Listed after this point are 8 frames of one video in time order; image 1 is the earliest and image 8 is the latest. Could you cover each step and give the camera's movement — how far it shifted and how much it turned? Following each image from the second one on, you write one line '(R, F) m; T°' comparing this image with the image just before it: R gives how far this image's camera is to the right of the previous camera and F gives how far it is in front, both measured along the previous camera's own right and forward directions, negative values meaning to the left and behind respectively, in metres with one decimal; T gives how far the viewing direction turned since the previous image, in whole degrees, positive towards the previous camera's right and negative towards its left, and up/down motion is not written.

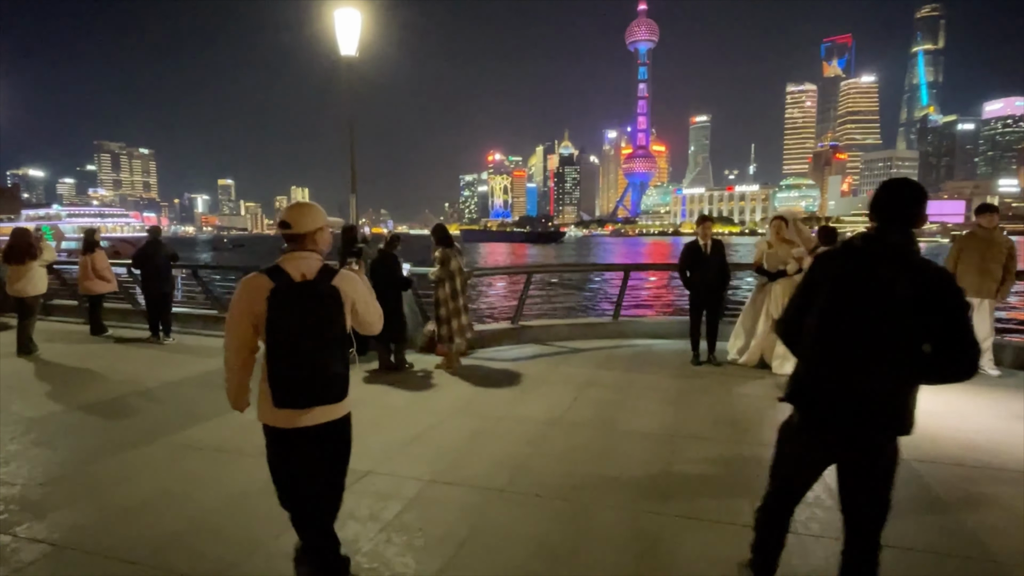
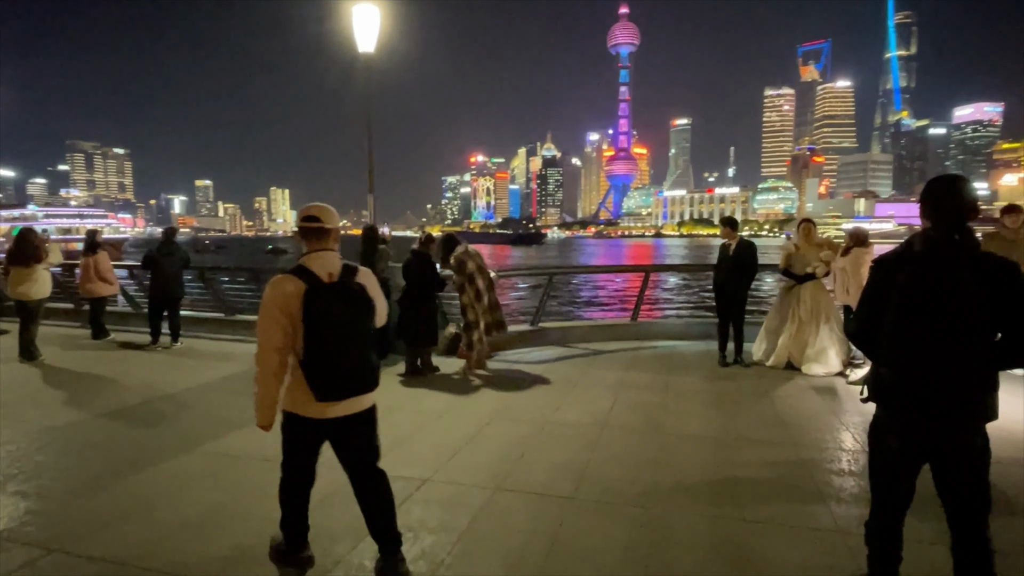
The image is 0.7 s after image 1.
(-0.6, +0.1) m; +2°
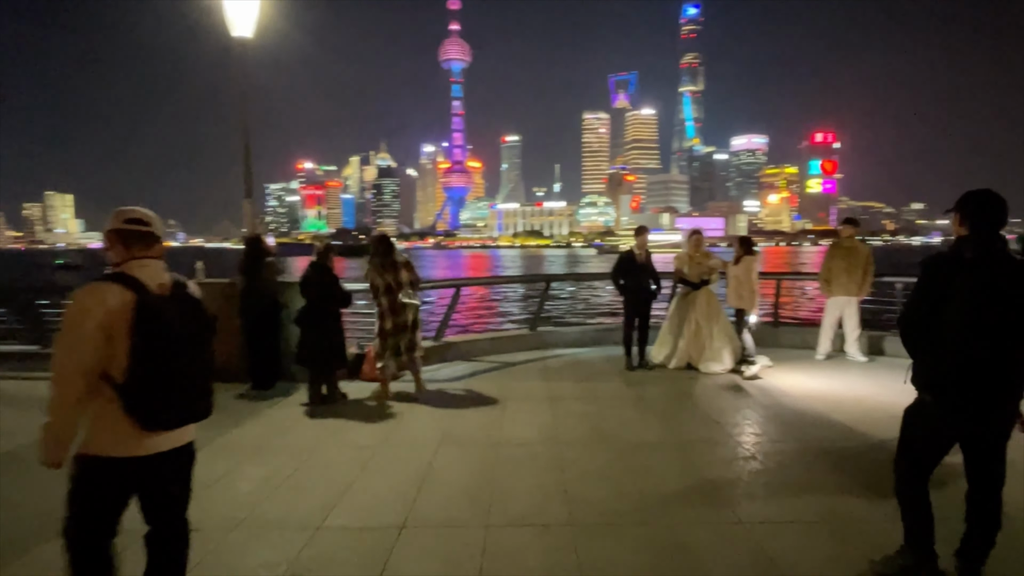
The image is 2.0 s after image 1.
(-0.9, +0.5) m; +16°
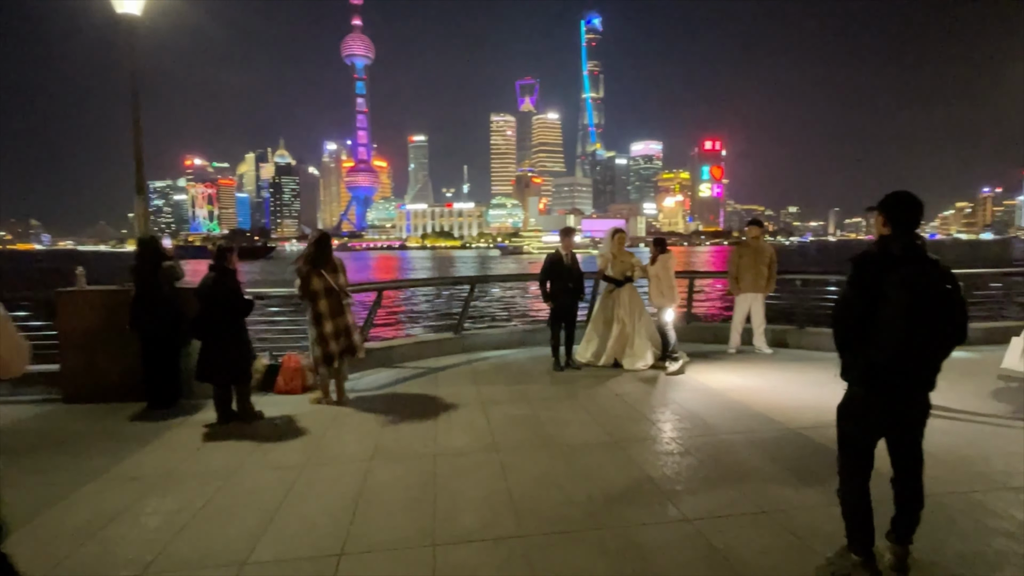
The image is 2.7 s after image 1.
(-0.2, +0.2) m; +9°
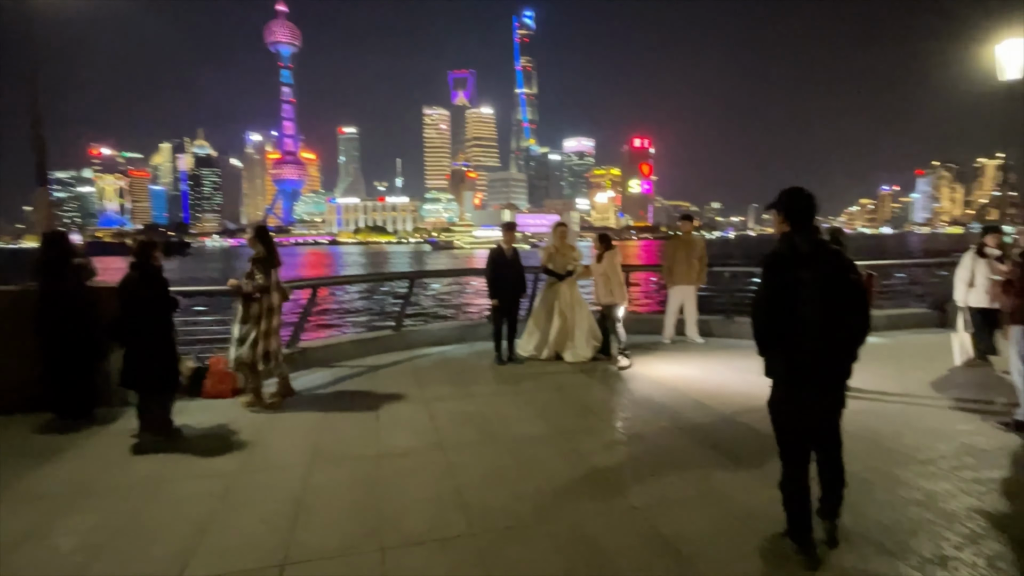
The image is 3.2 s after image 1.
(-0.1, 0.0) m; +7°
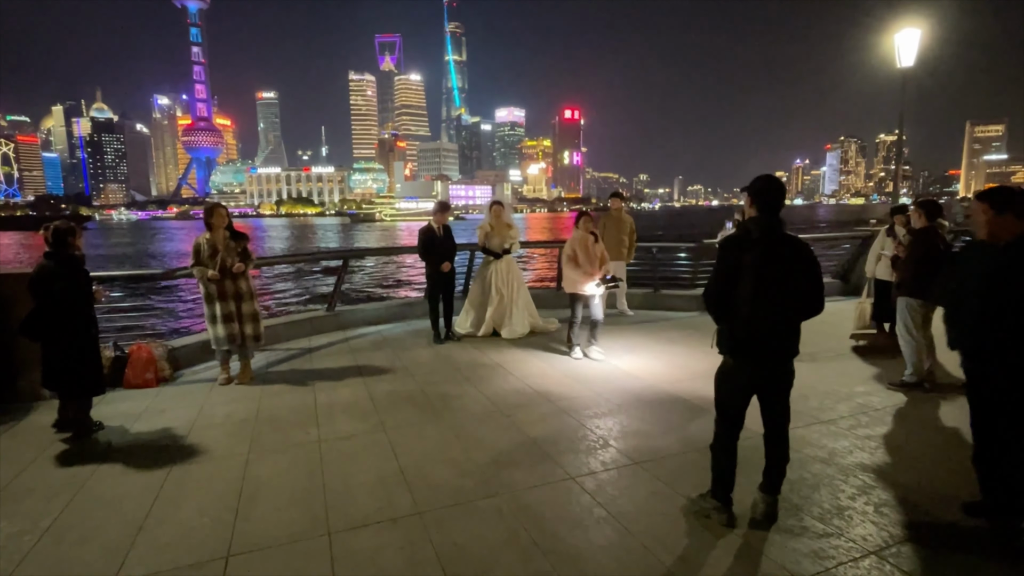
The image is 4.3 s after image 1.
(0.0, -0.1) m; +7°
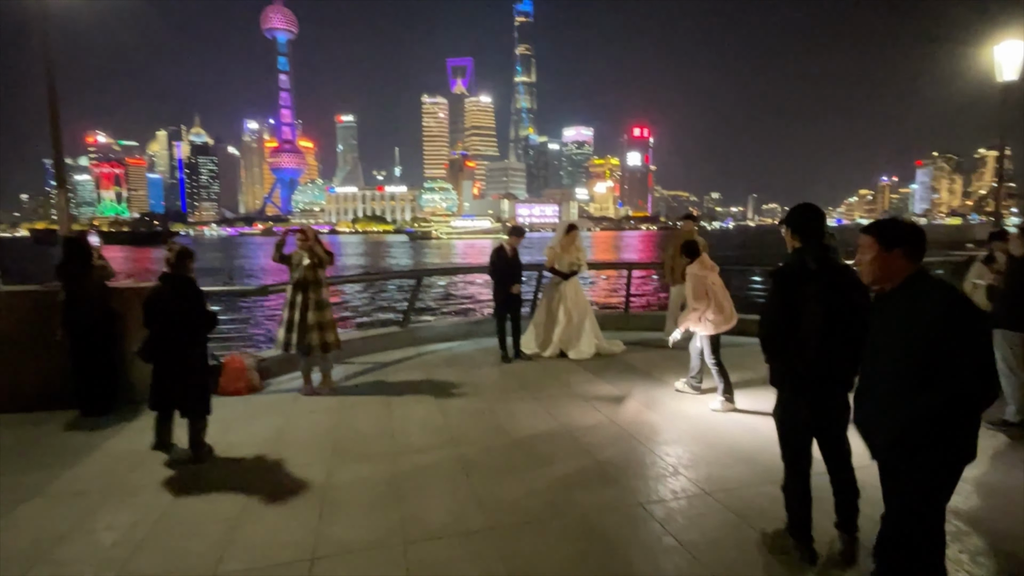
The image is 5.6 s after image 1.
(0.0, -0.1) m; -7°
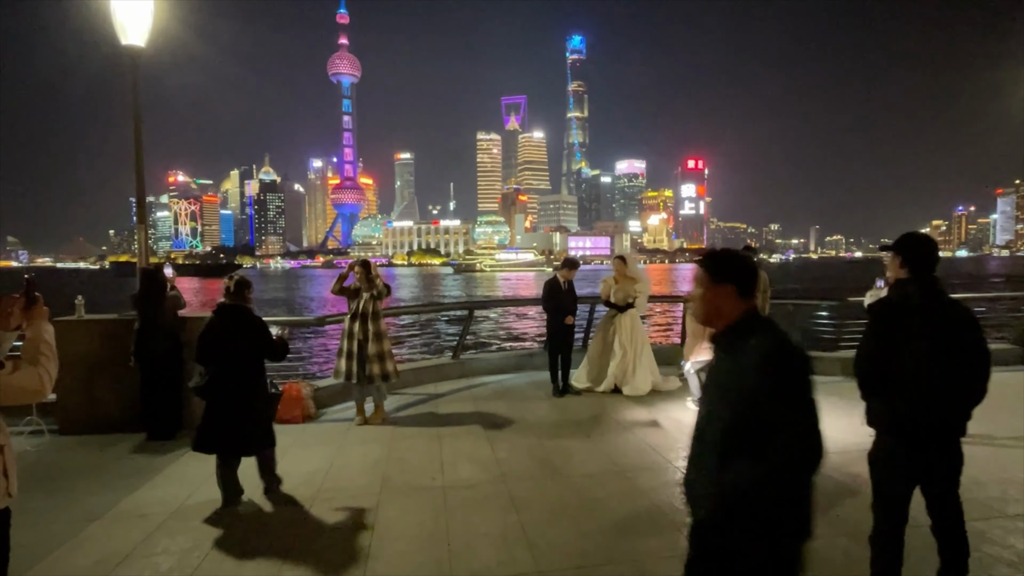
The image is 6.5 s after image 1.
(0.0, +0.1) m; -5°
